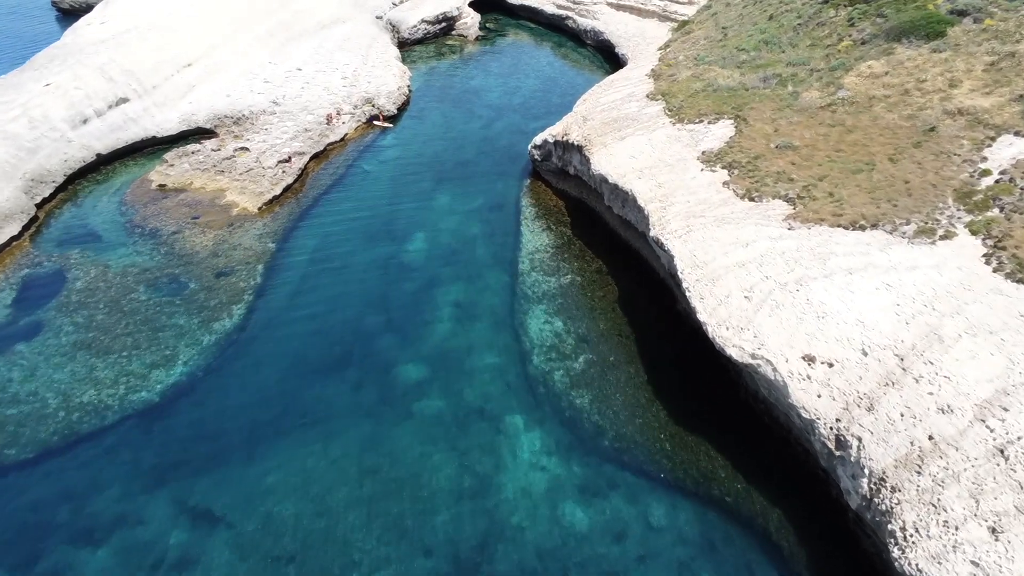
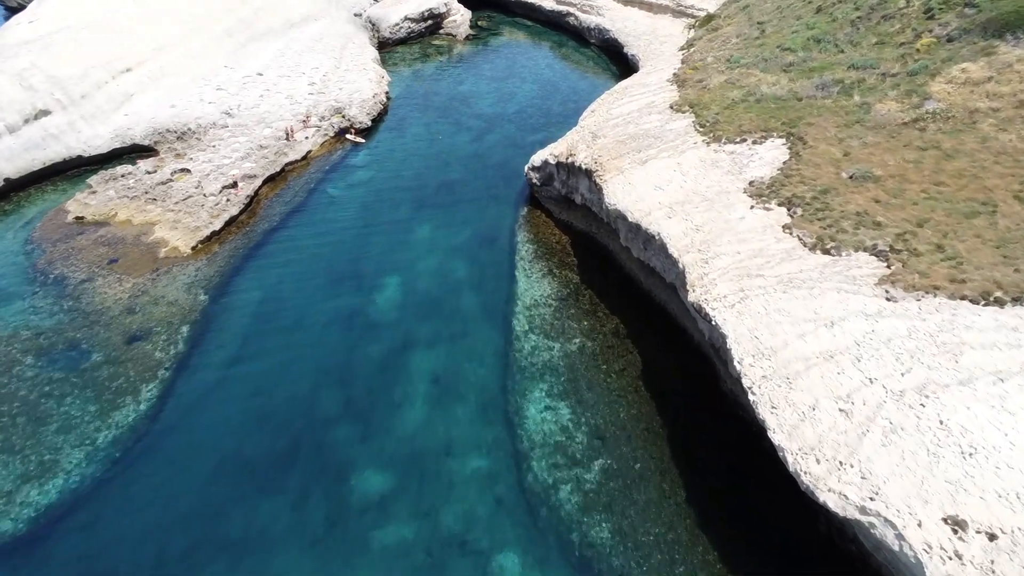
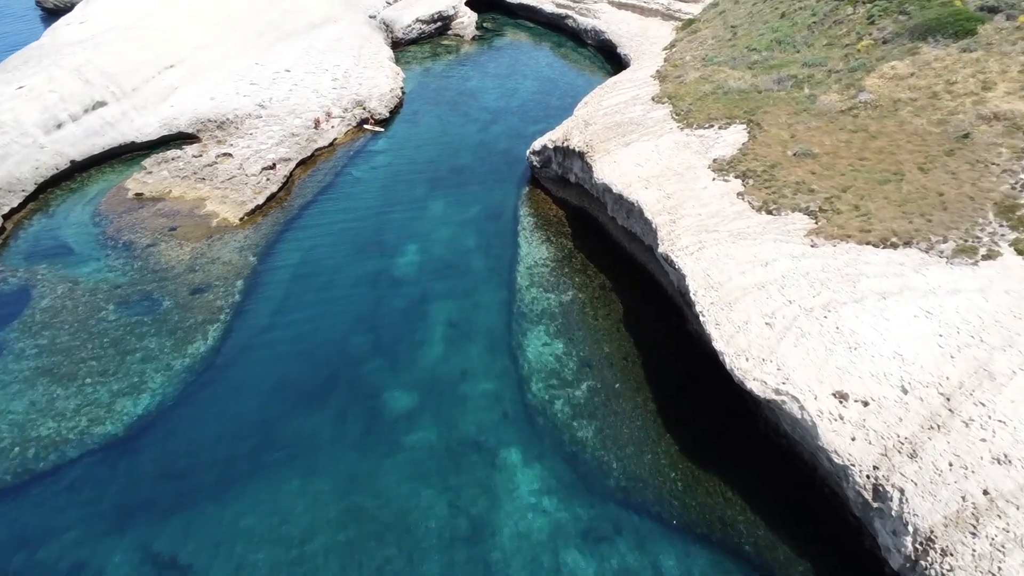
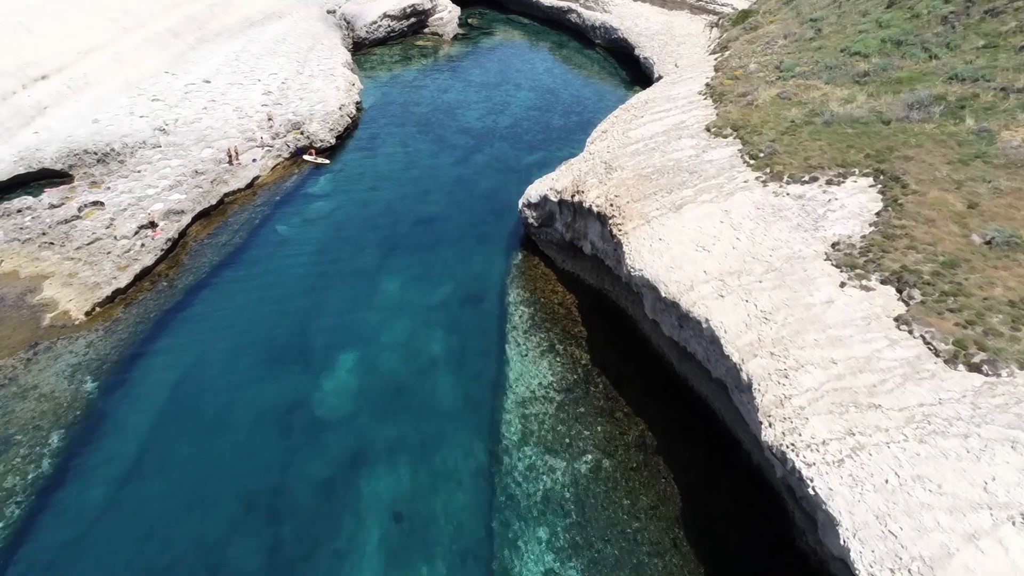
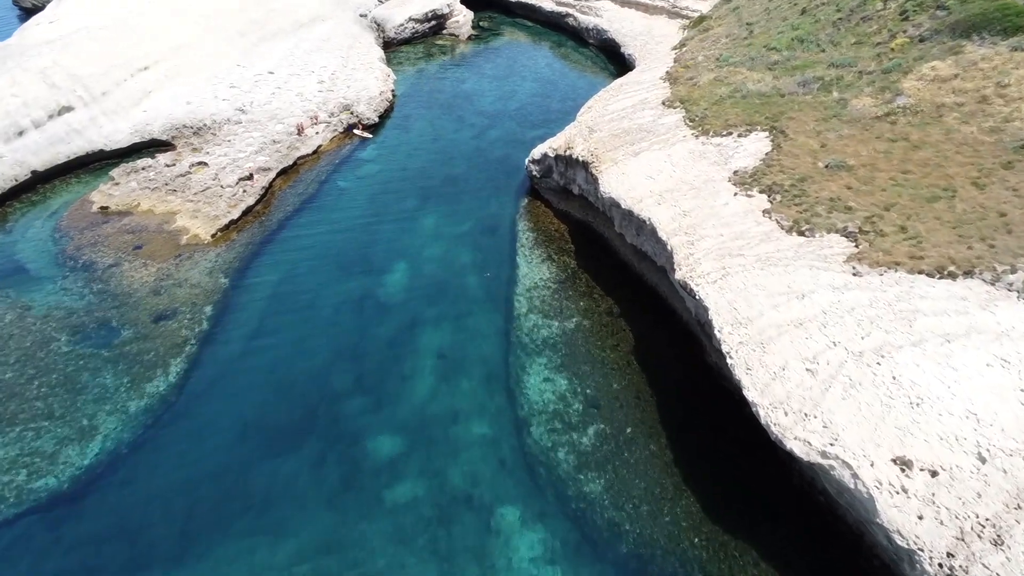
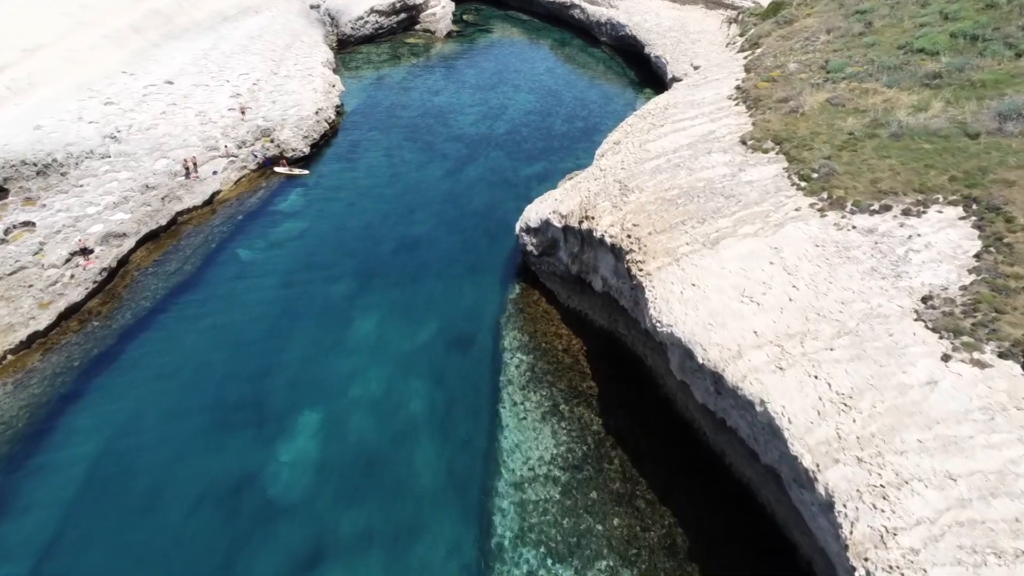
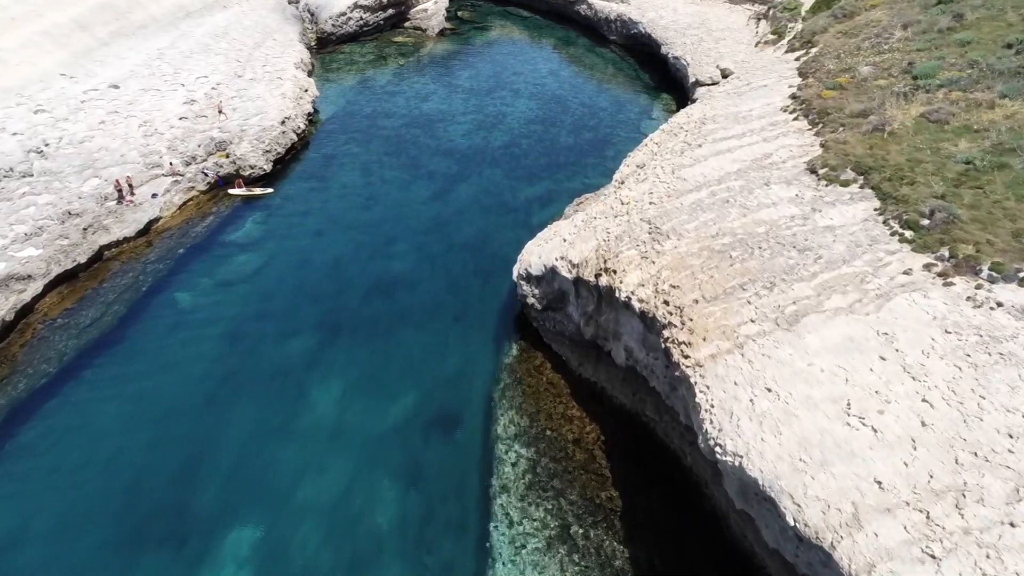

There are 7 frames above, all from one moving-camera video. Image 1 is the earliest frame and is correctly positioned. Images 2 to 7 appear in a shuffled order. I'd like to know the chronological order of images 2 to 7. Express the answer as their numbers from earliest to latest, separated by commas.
3, 5, 2, 4, 6, 7
